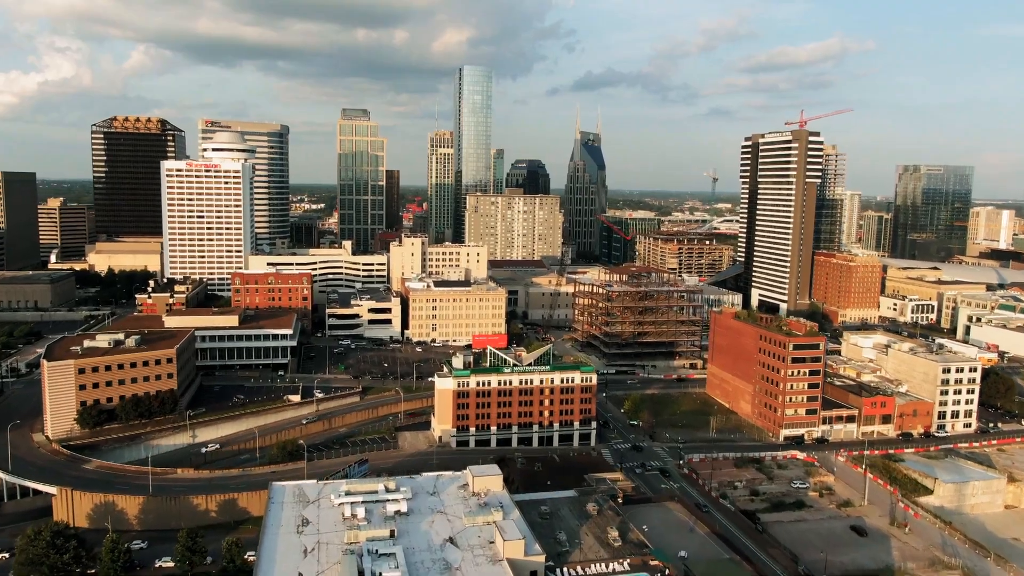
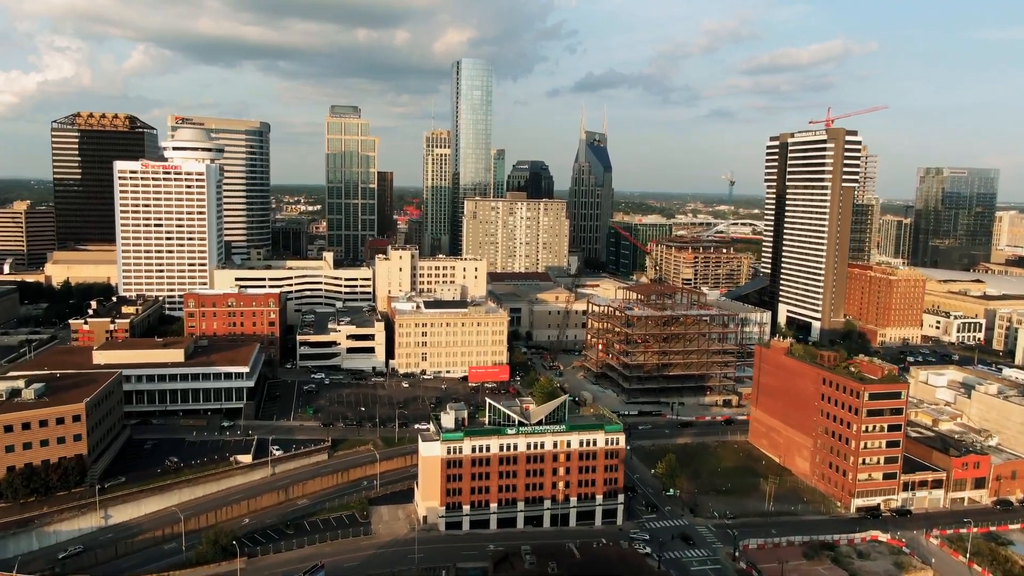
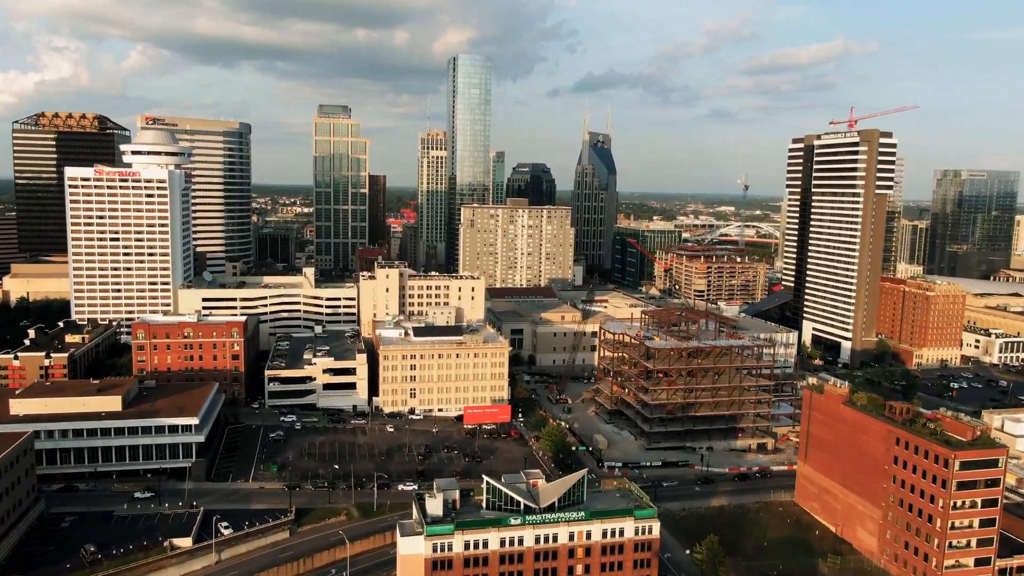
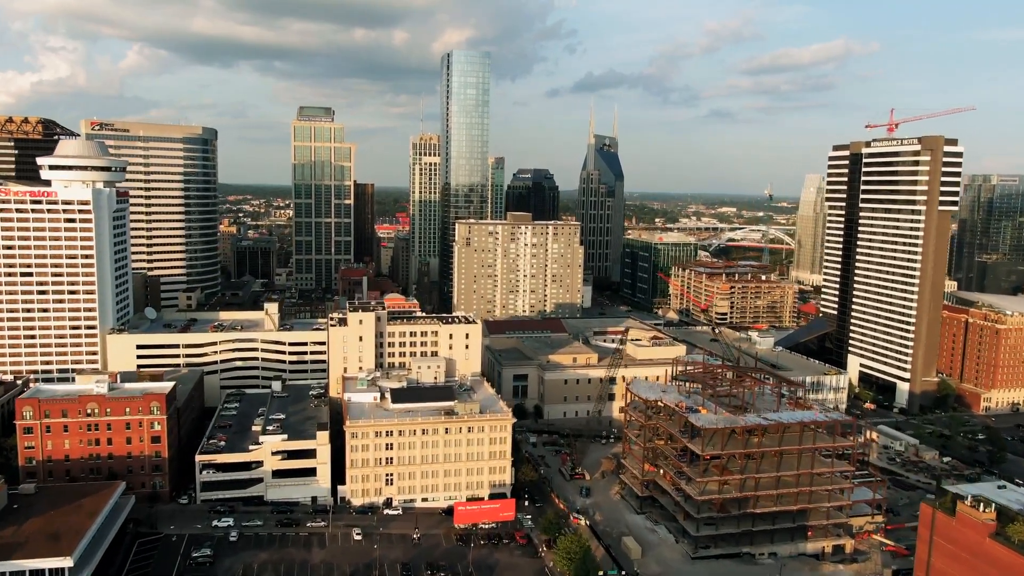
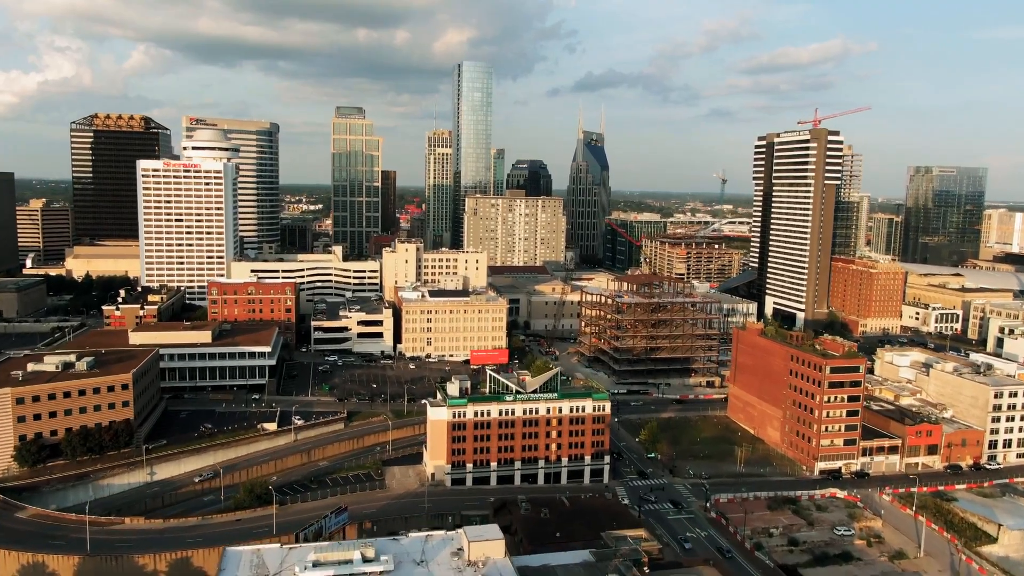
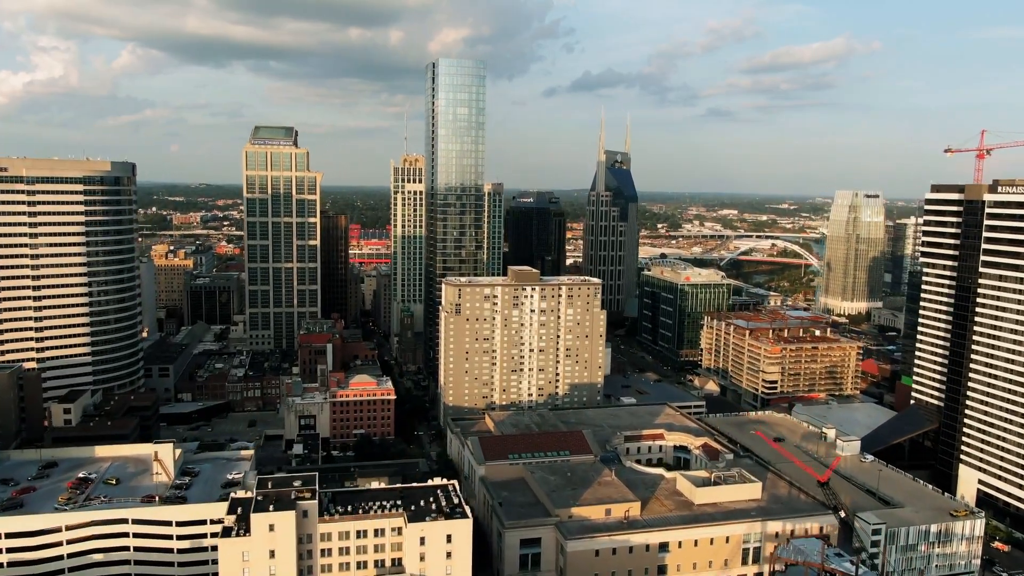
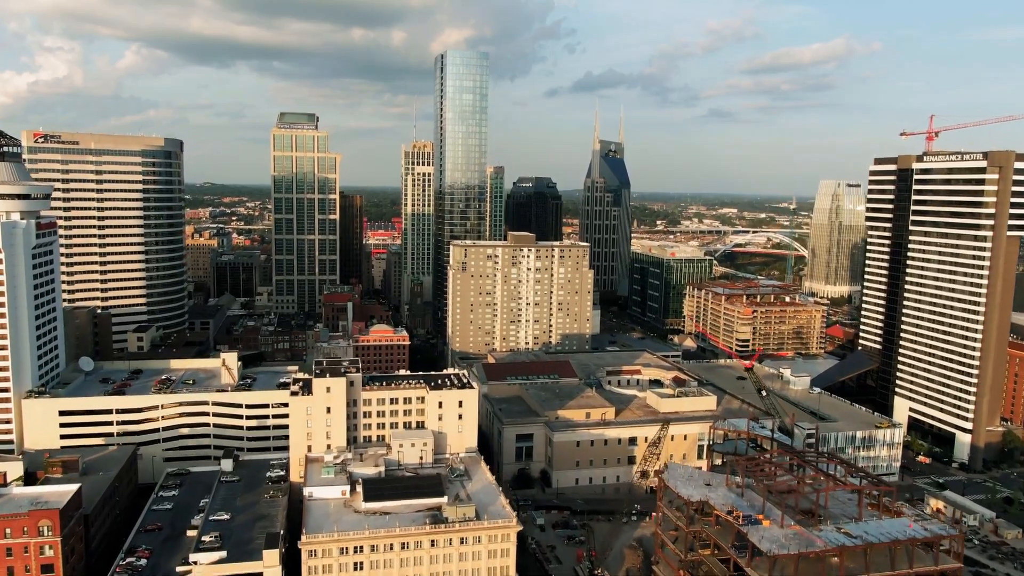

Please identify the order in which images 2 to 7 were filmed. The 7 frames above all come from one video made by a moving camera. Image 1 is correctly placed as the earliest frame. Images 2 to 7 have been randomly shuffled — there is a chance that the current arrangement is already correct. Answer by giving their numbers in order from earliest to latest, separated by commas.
5, 2, 3, 4, 7, 6
